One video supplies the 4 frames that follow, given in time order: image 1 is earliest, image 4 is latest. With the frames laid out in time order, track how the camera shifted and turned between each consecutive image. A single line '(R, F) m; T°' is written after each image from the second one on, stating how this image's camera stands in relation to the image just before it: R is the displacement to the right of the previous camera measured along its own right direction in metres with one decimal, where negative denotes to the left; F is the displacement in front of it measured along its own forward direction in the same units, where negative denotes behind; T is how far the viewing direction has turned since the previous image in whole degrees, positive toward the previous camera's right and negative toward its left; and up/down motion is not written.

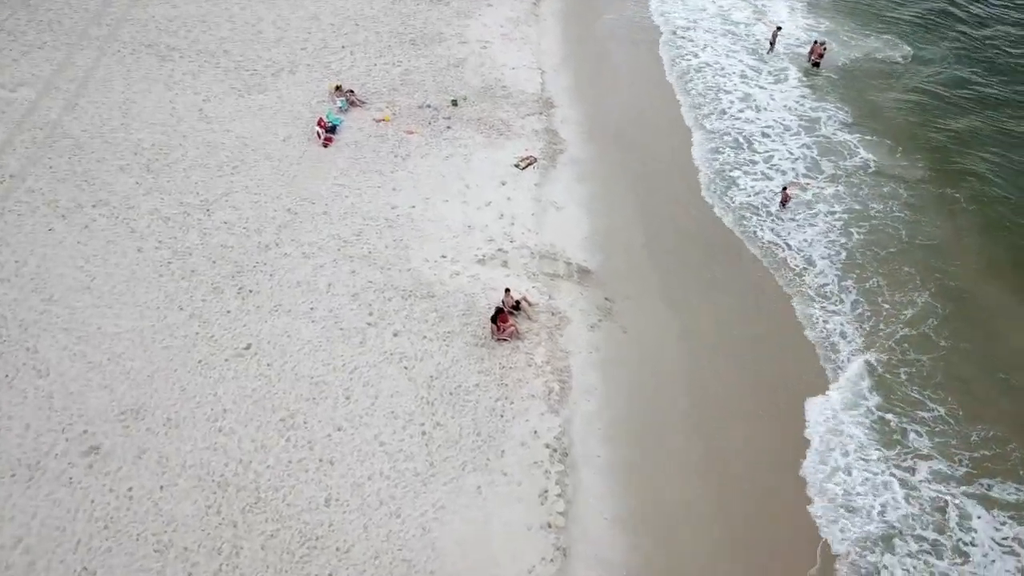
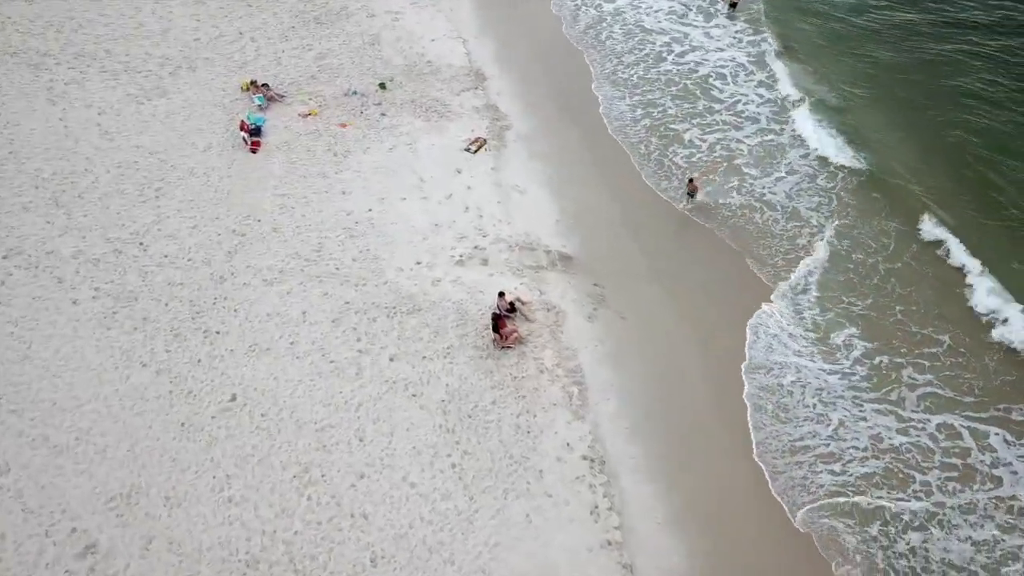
(-2.1, +1.0) m; +8°
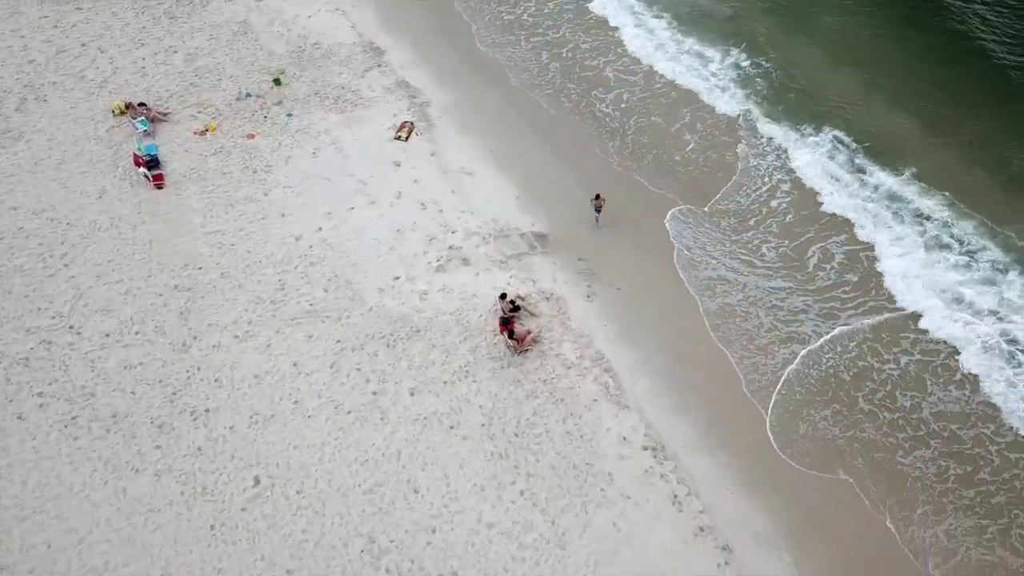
(-2.7, +1.2) m; +11°
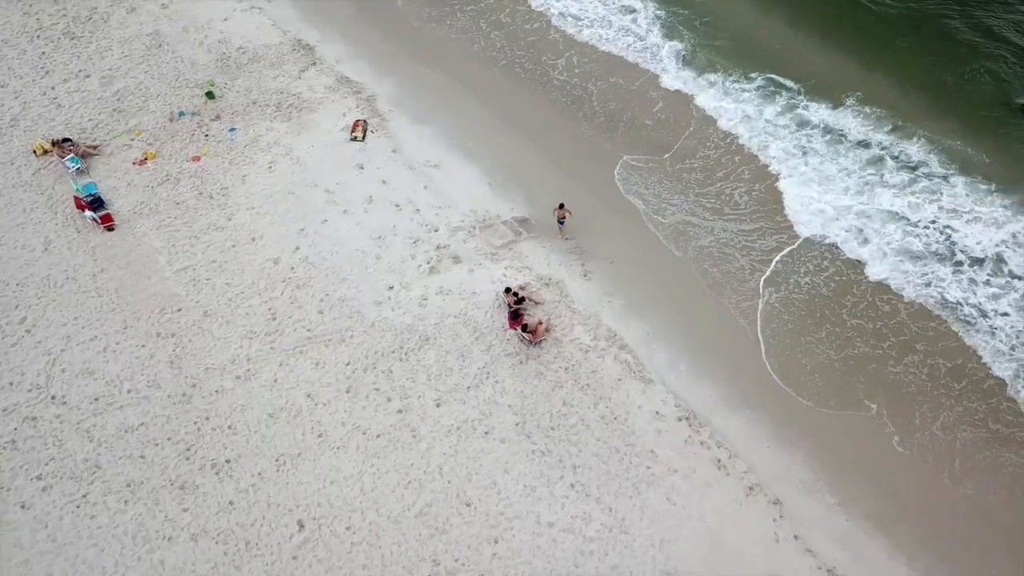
(-1.8, +0.4) m; +7°
